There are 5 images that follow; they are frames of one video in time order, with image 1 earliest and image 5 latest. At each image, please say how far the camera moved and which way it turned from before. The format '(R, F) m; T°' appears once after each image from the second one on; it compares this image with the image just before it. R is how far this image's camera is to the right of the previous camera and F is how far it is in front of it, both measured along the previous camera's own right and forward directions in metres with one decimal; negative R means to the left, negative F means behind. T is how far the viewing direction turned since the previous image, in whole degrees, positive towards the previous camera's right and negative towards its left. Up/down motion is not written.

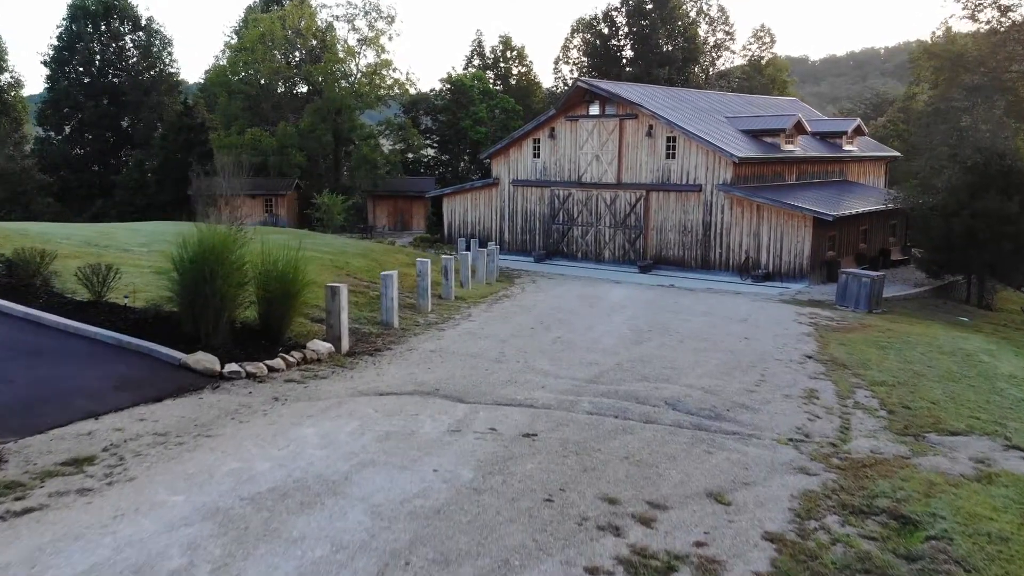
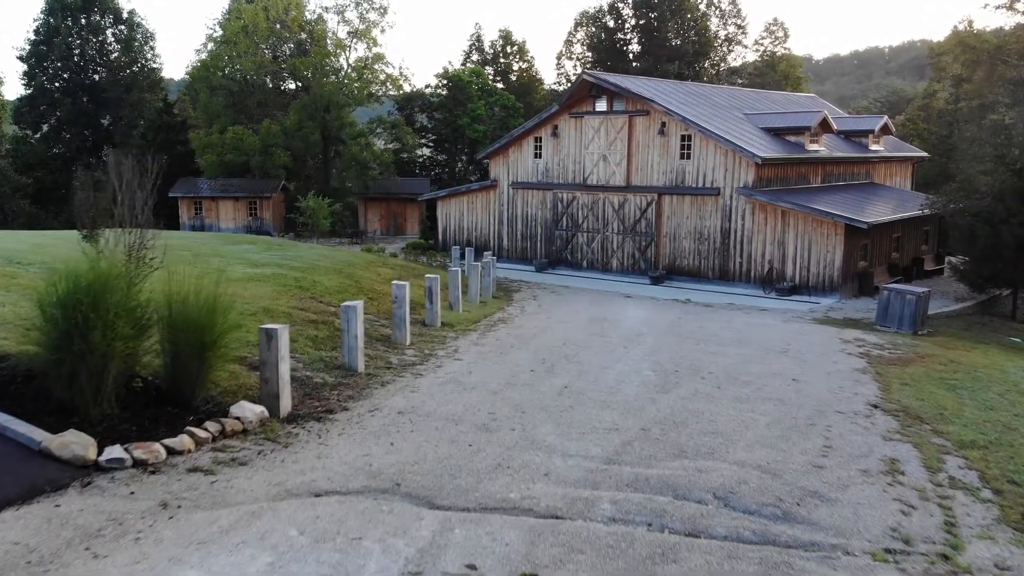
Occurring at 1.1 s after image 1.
(+0.1, +2.5) m; 0°
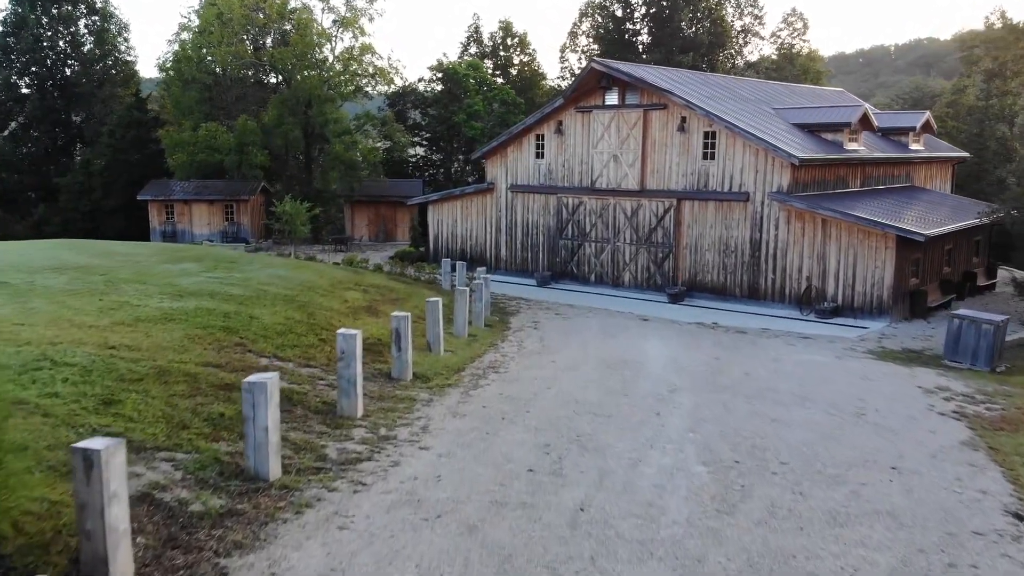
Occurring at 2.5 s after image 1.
(+0.1, +3.1) m; 0°
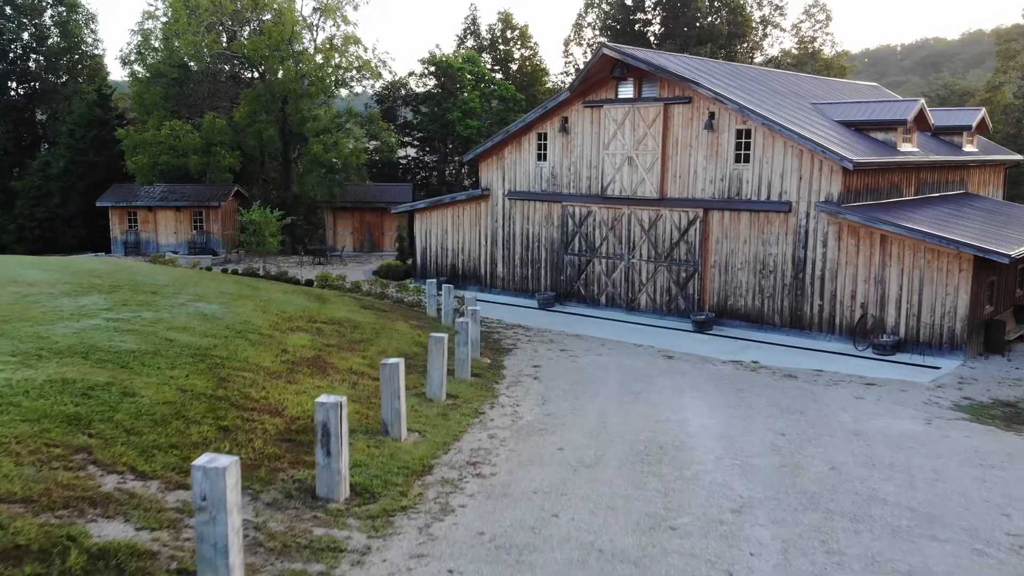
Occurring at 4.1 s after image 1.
(+0.1, +3.4) m; 0°
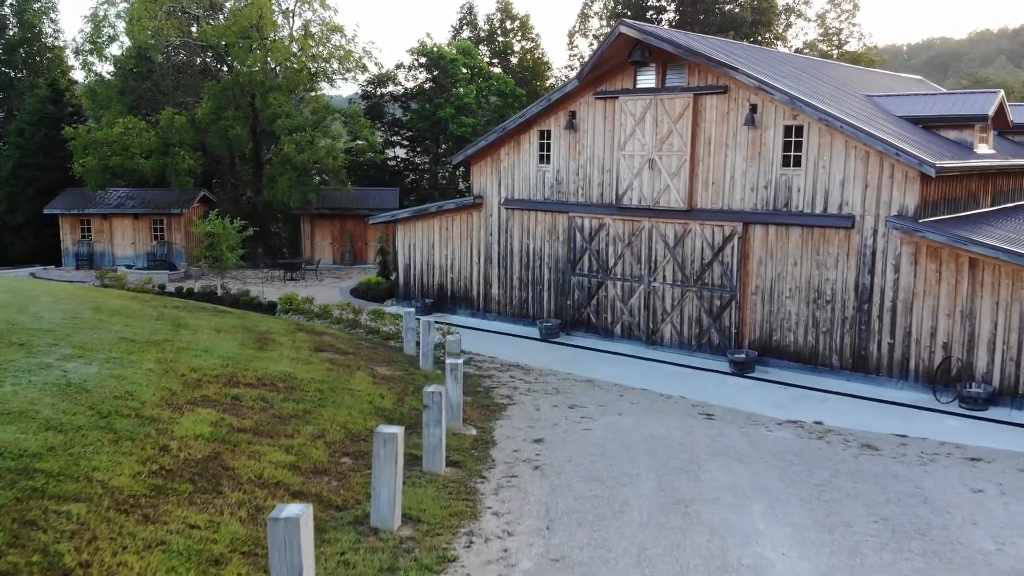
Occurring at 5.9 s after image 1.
(+0.1, +3.4) m; 0°
